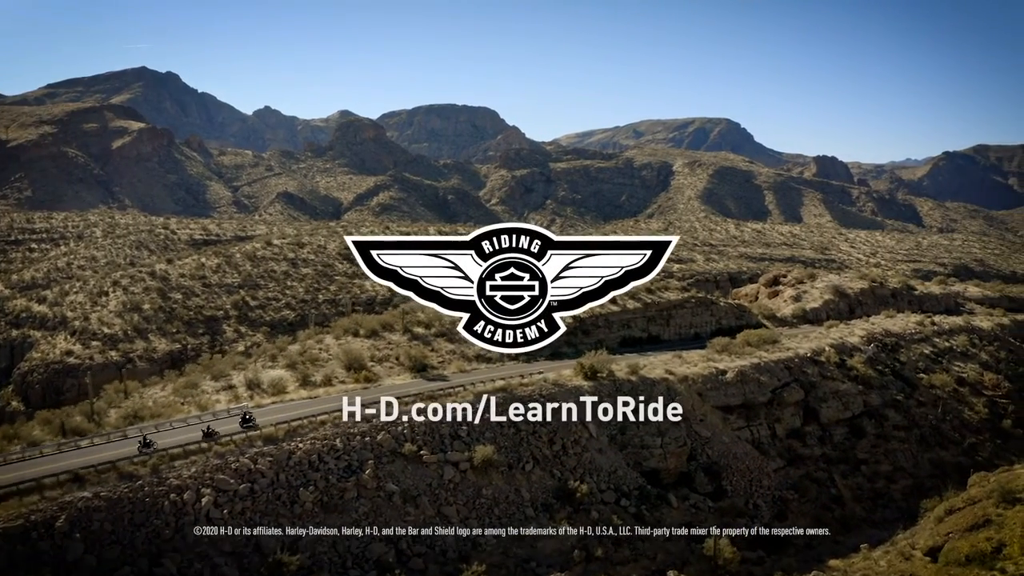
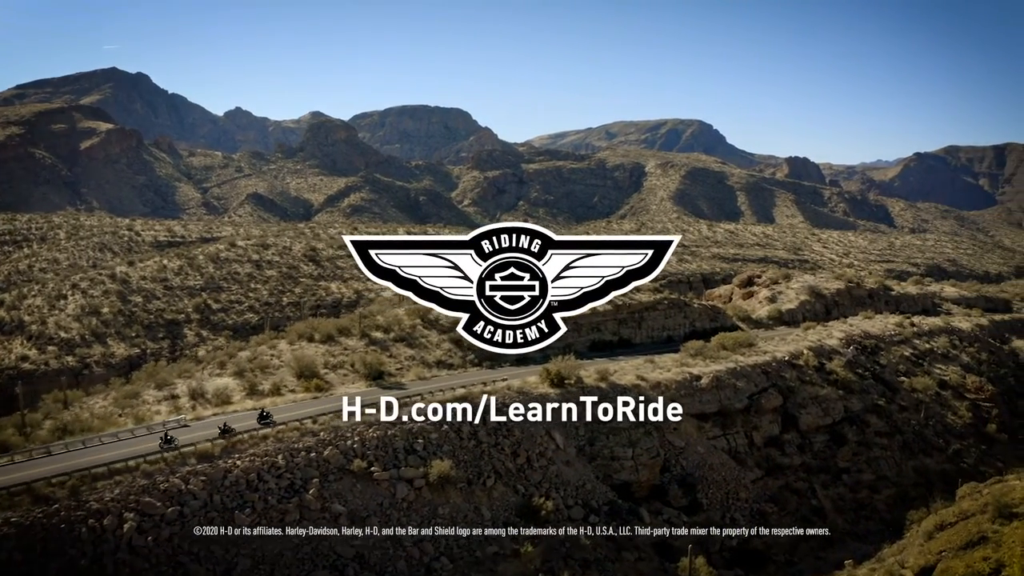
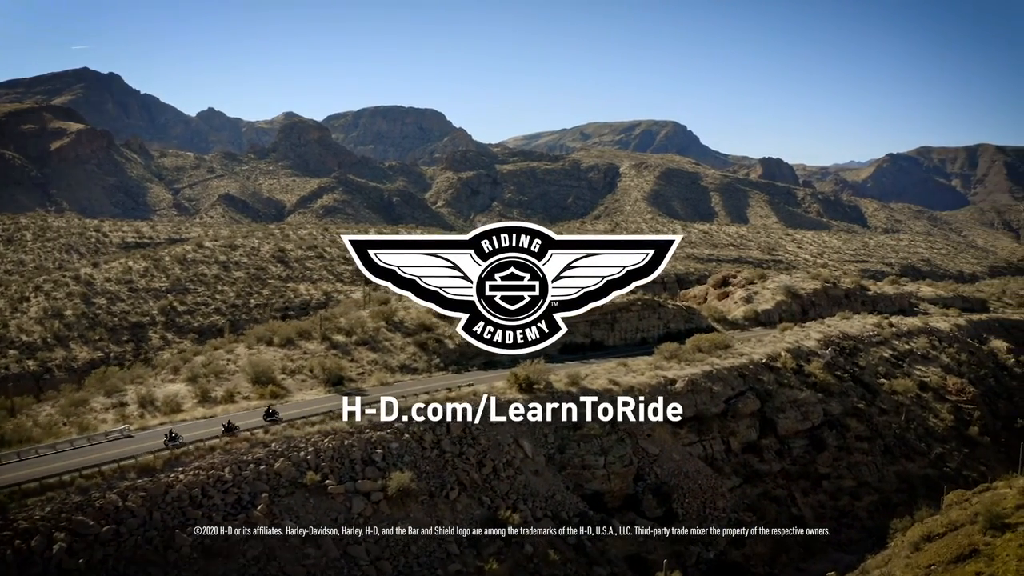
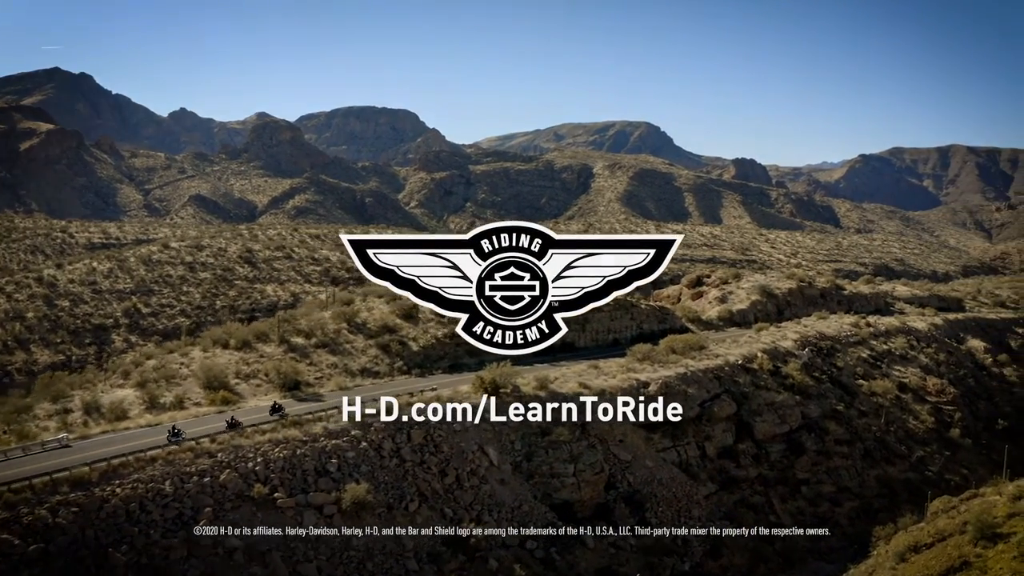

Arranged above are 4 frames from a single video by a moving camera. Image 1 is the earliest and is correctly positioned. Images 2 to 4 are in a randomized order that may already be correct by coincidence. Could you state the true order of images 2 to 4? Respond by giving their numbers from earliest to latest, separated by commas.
2, 3, 4
